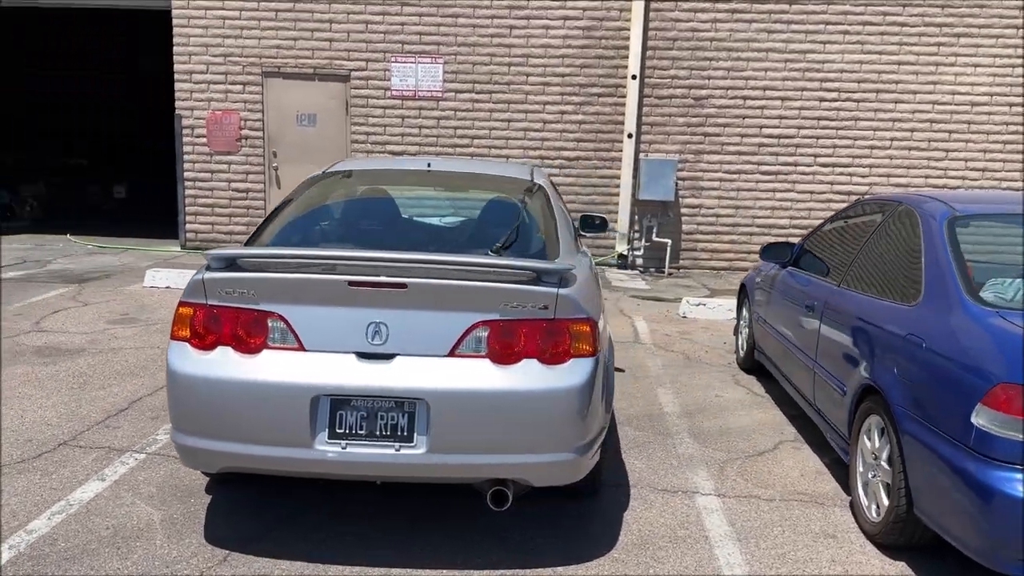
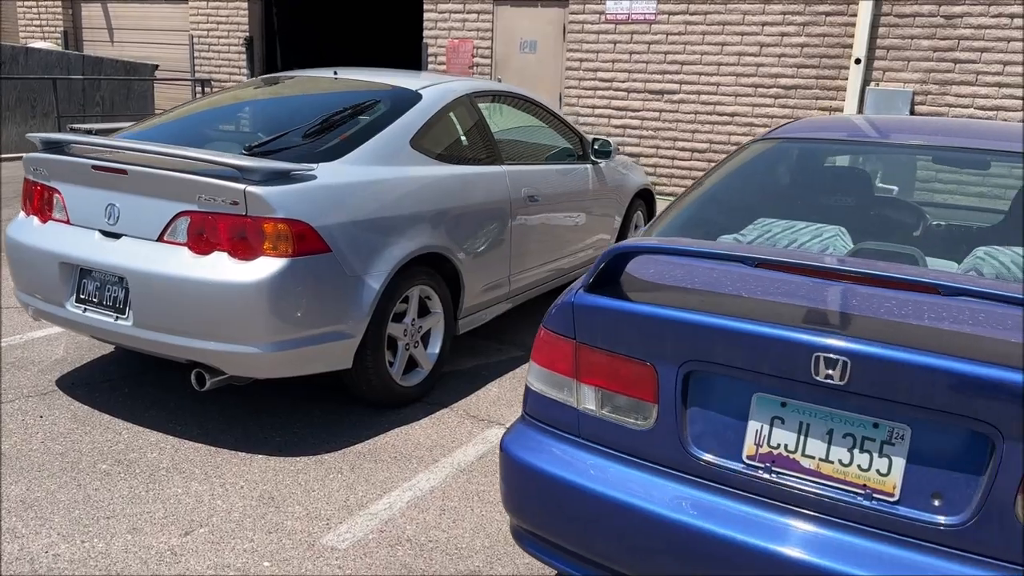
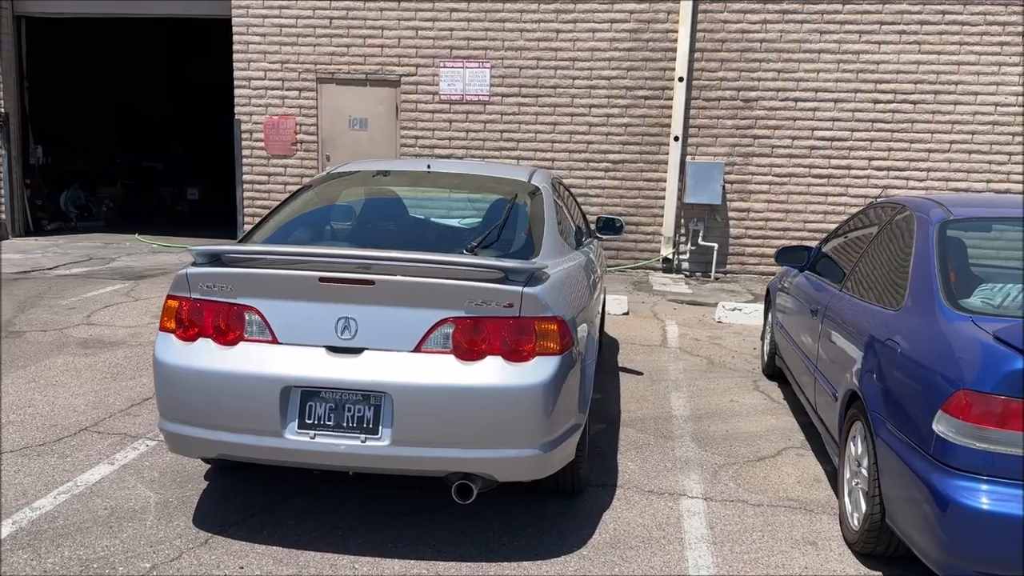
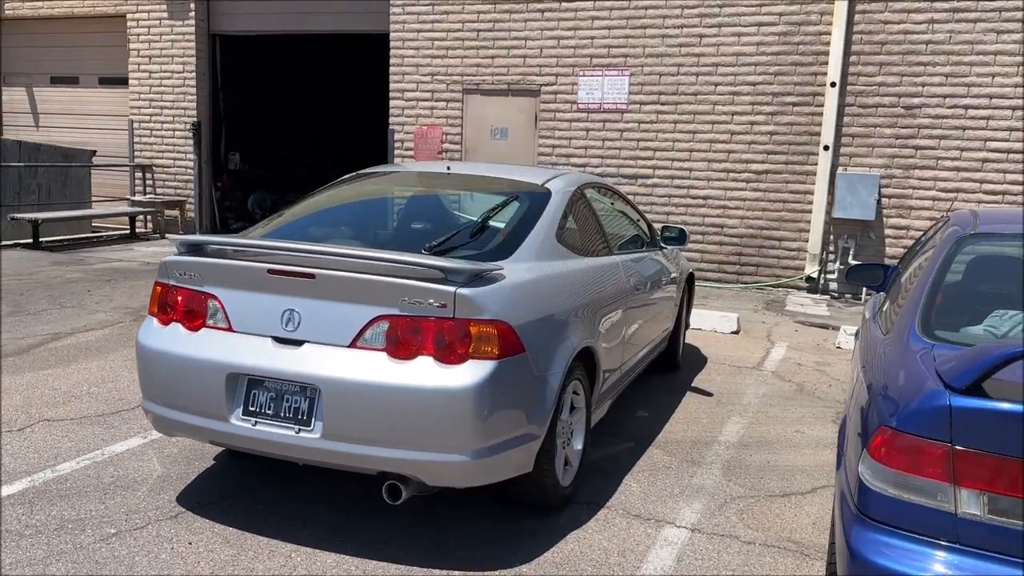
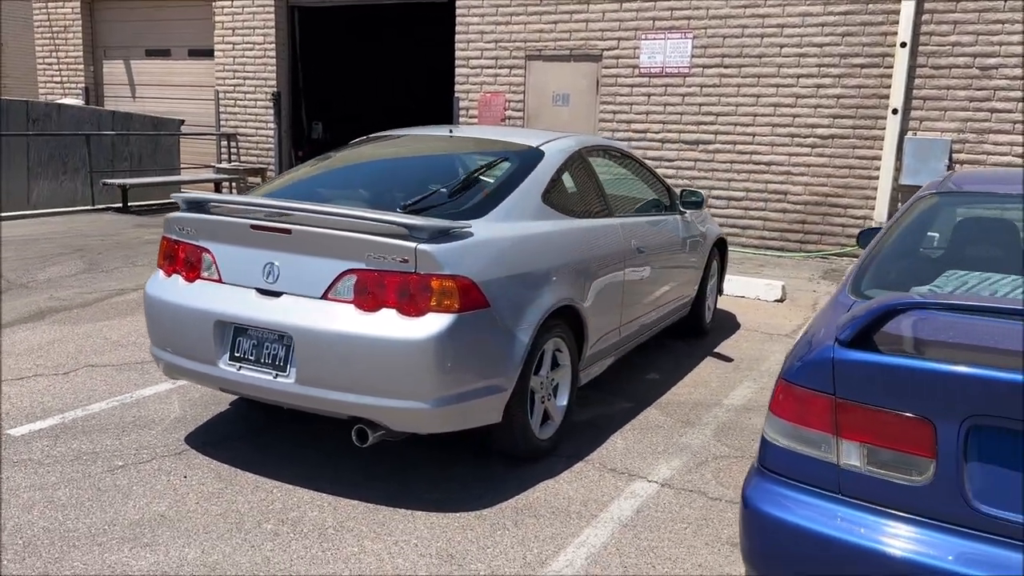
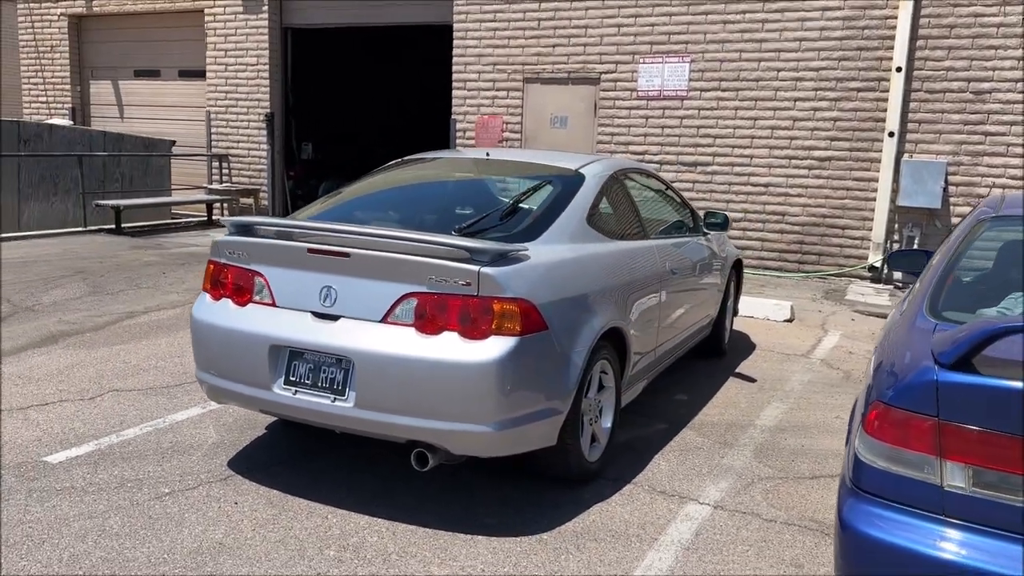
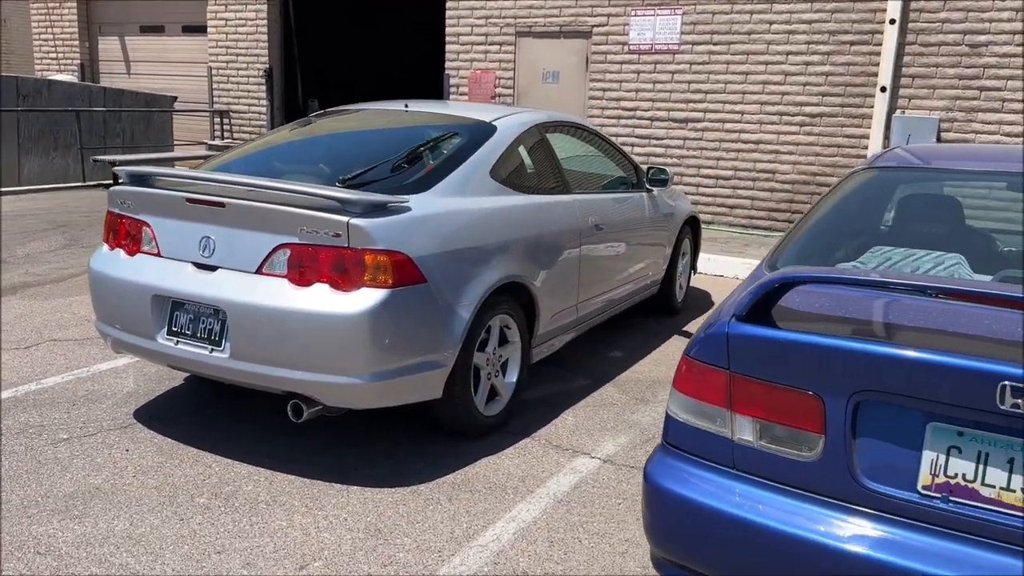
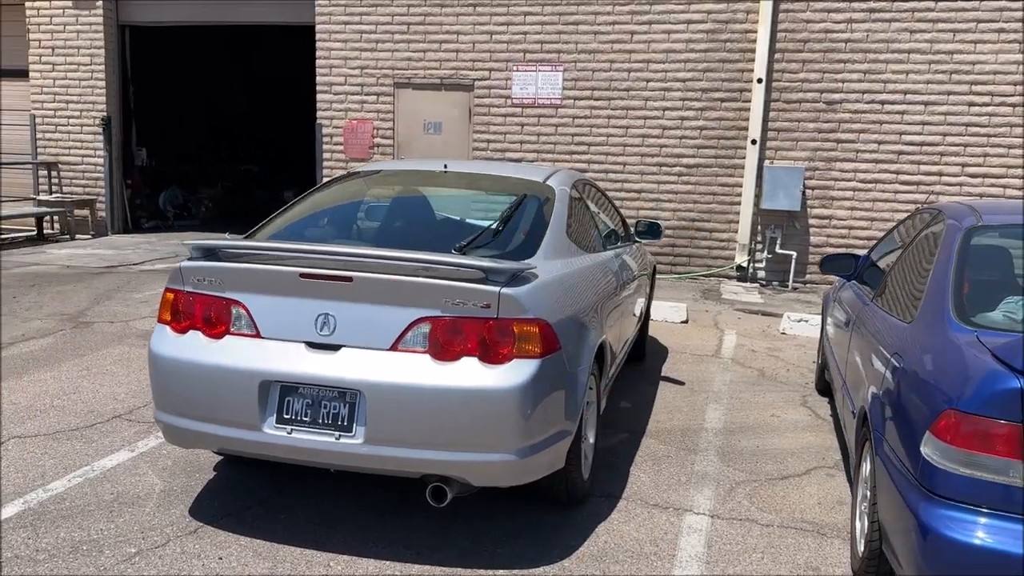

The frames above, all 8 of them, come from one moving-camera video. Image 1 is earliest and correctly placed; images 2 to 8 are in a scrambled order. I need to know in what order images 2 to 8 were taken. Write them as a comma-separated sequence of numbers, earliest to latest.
3, 8, 4, 6, 5, 7, 2
